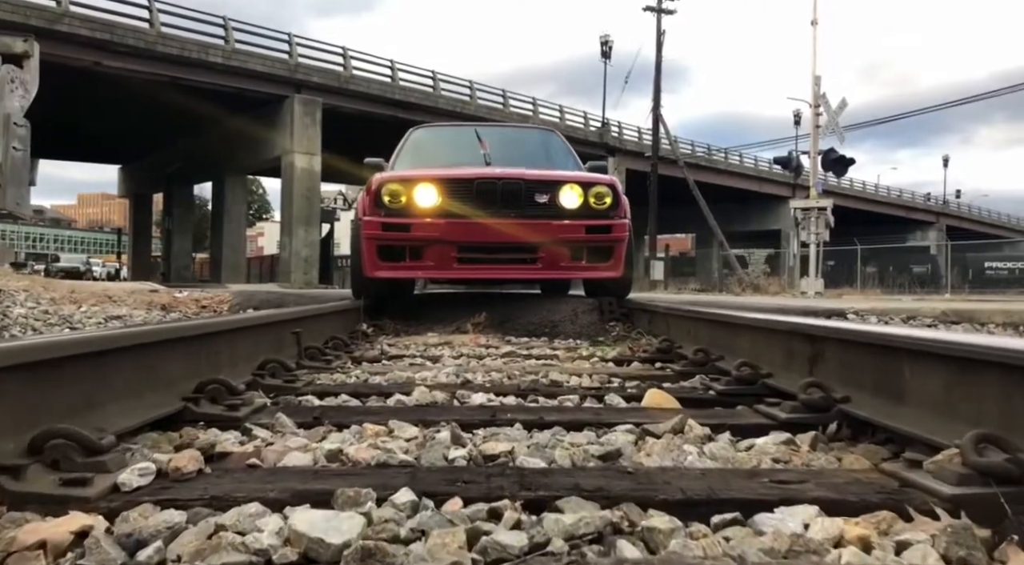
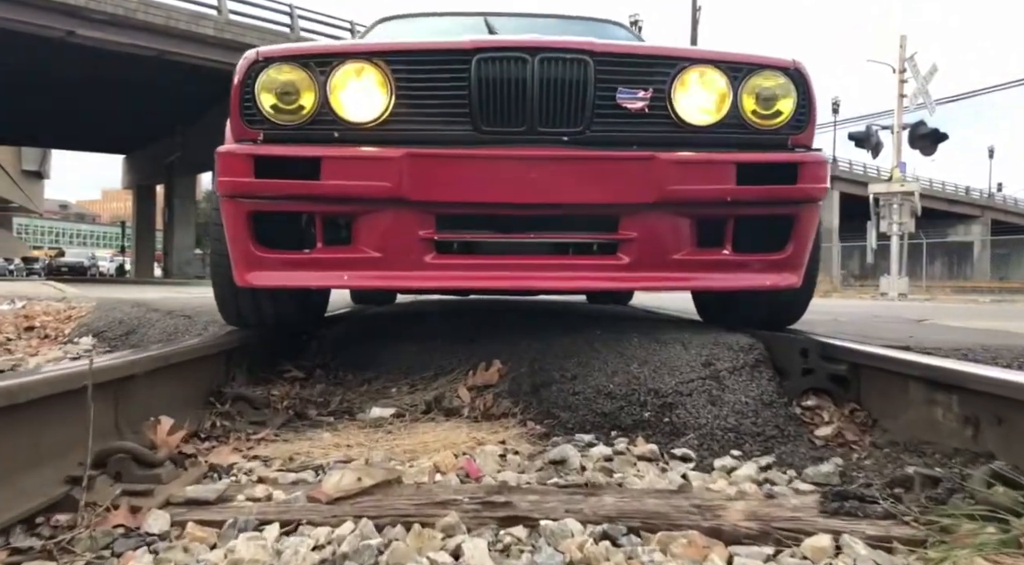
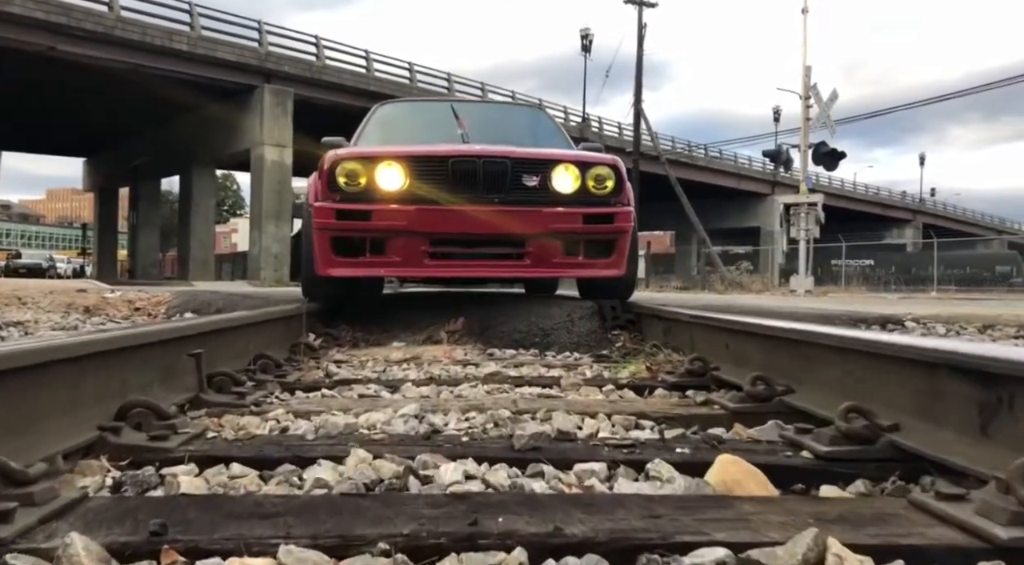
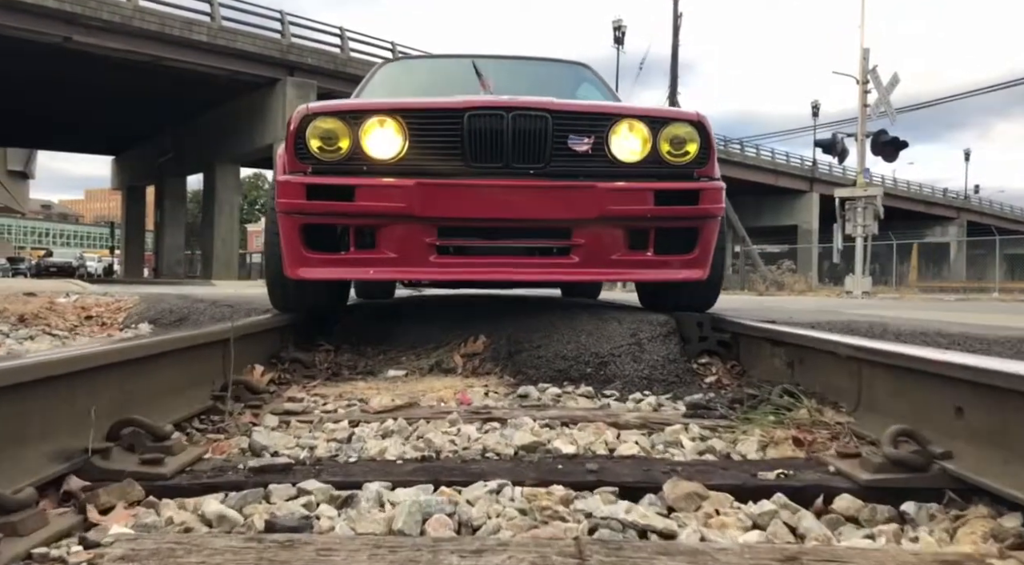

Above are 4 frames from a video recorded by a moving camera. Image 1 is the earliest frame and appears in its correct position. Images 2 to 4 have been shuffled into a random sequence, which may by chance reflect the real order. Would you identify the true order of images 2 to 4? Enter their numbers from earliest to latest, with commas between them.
3, 4, 2
